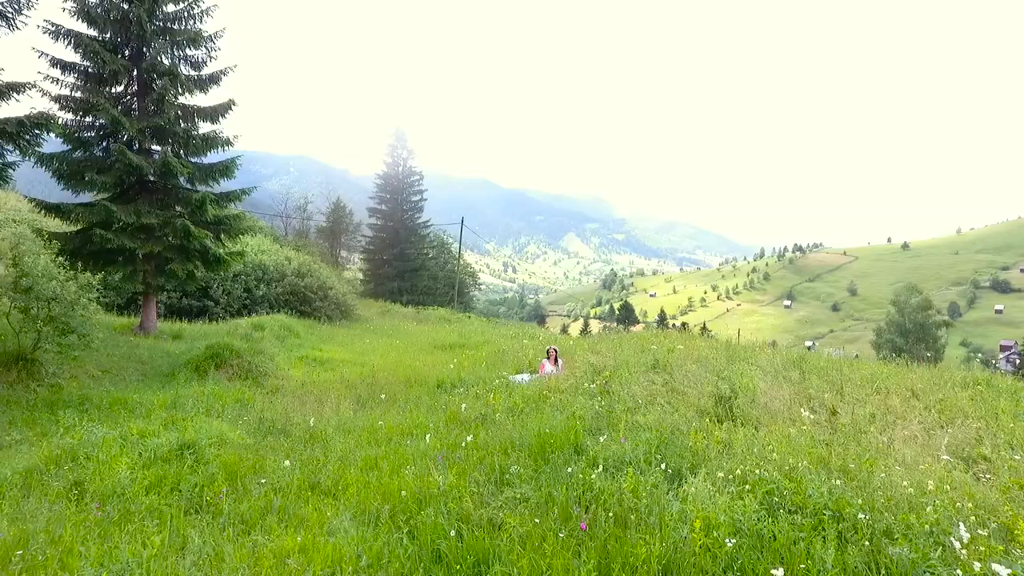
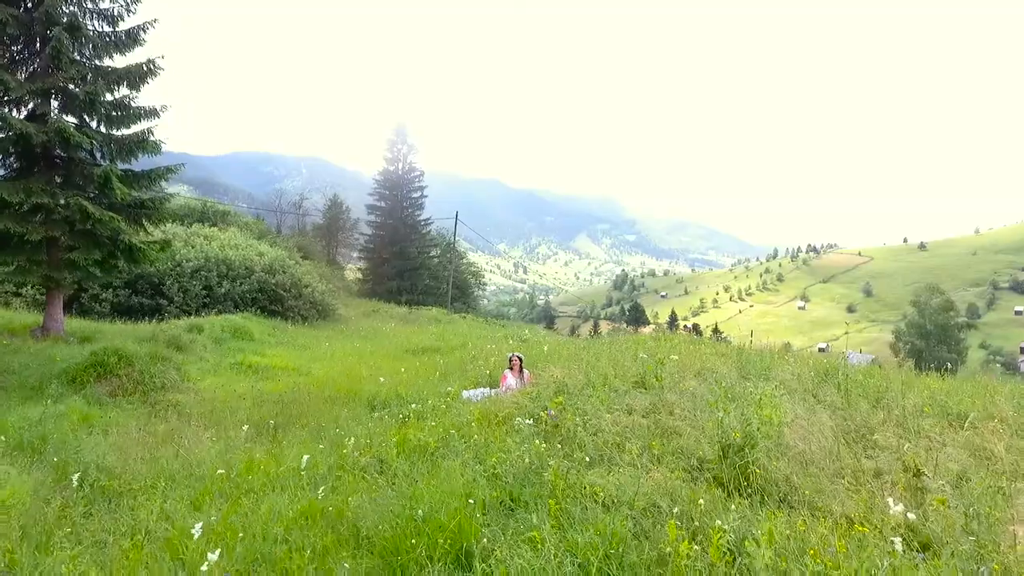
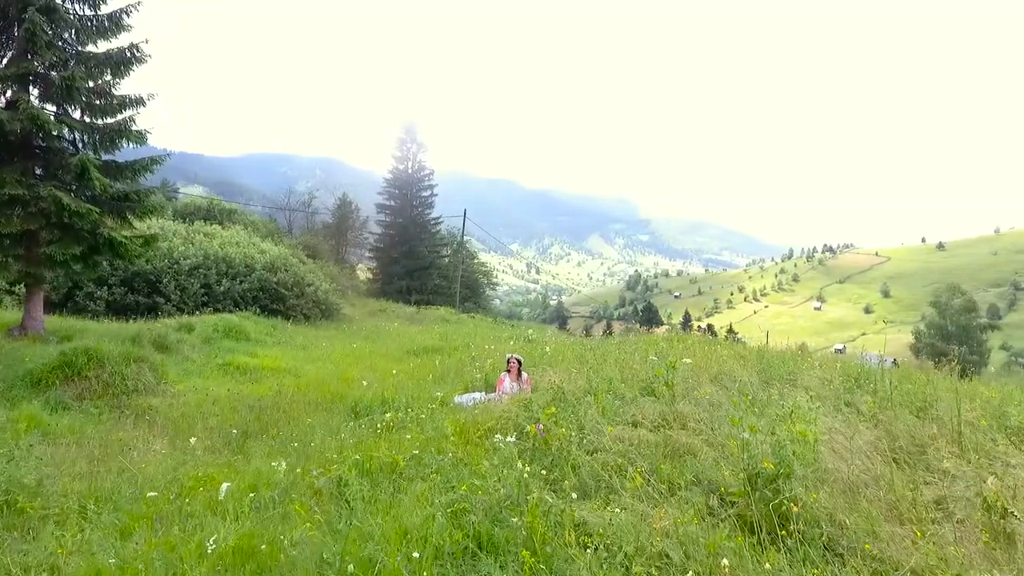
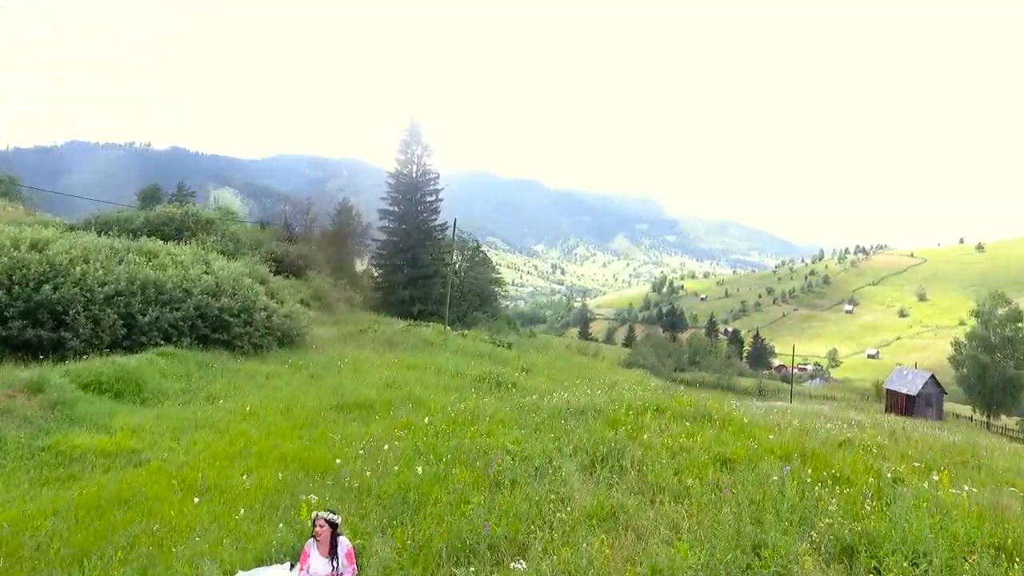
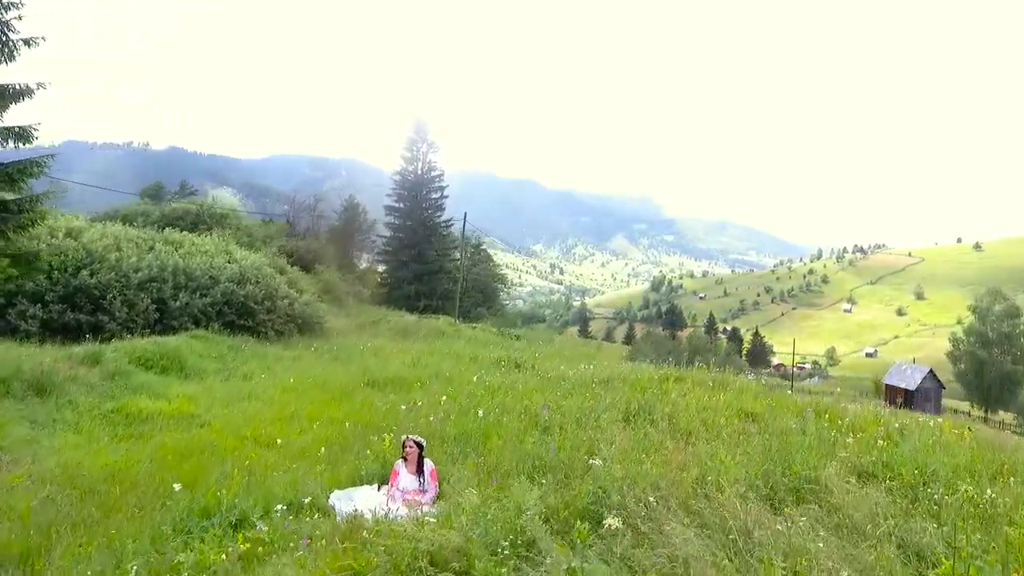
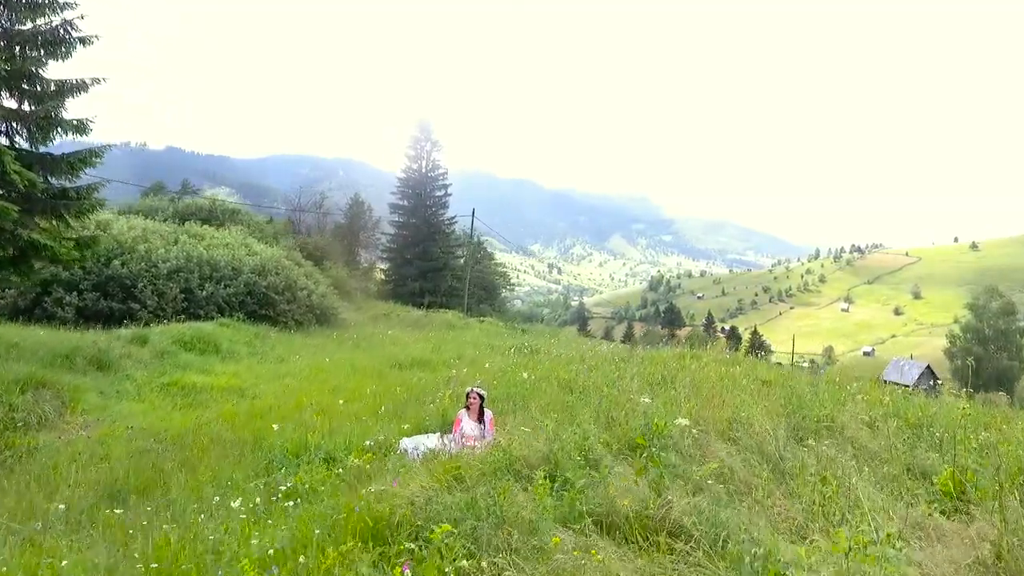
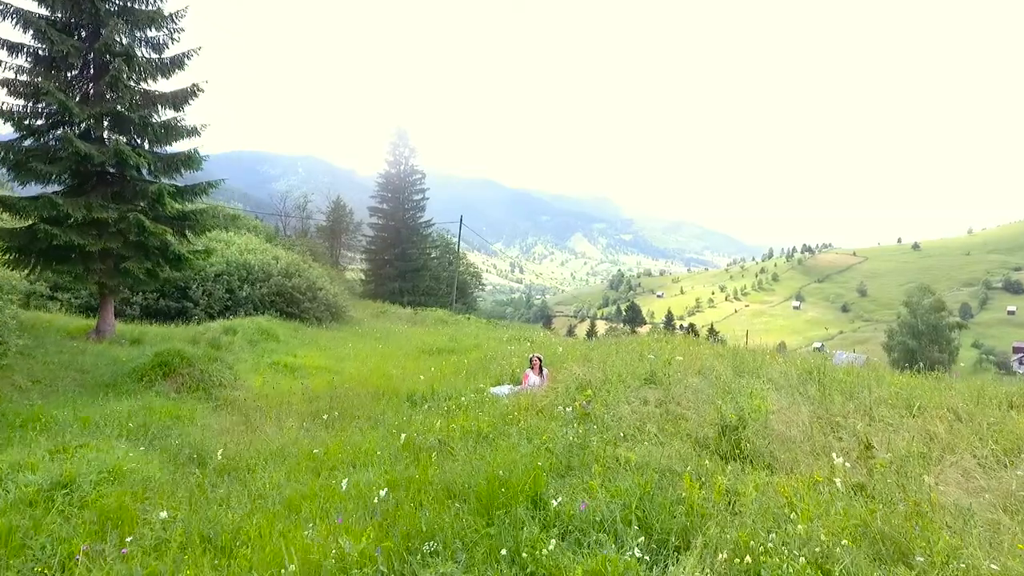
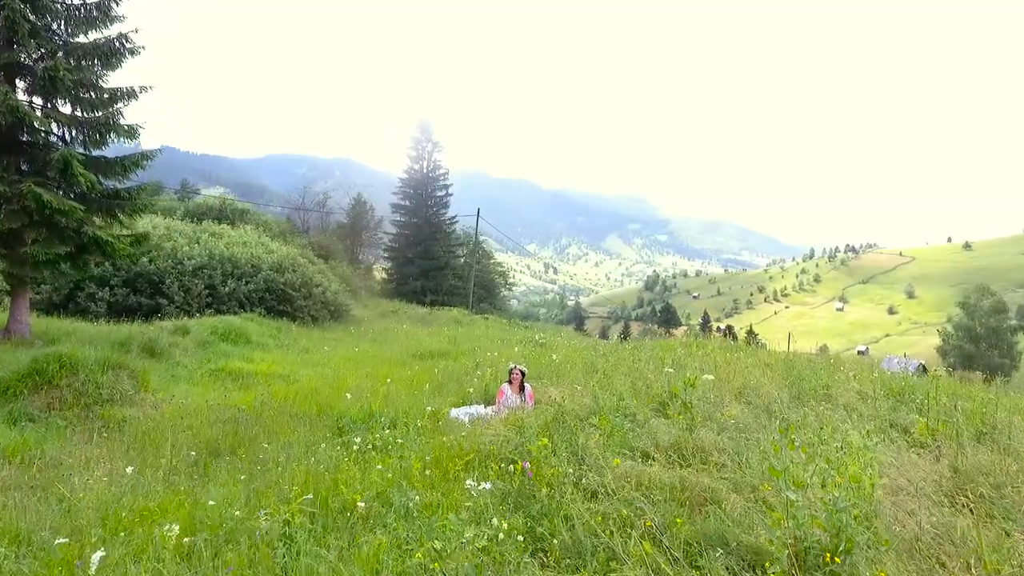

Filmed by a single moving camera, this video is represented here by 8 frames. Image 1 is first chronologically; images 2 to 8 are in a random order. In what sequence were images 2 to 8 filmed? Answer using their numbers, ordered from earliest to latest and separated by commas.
7, 2, 3, 8, 6, 5, 4
